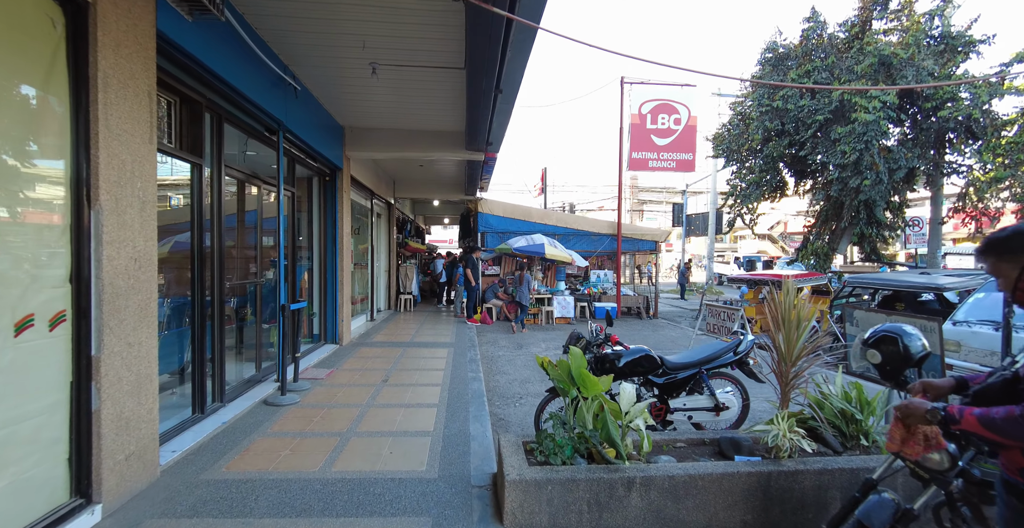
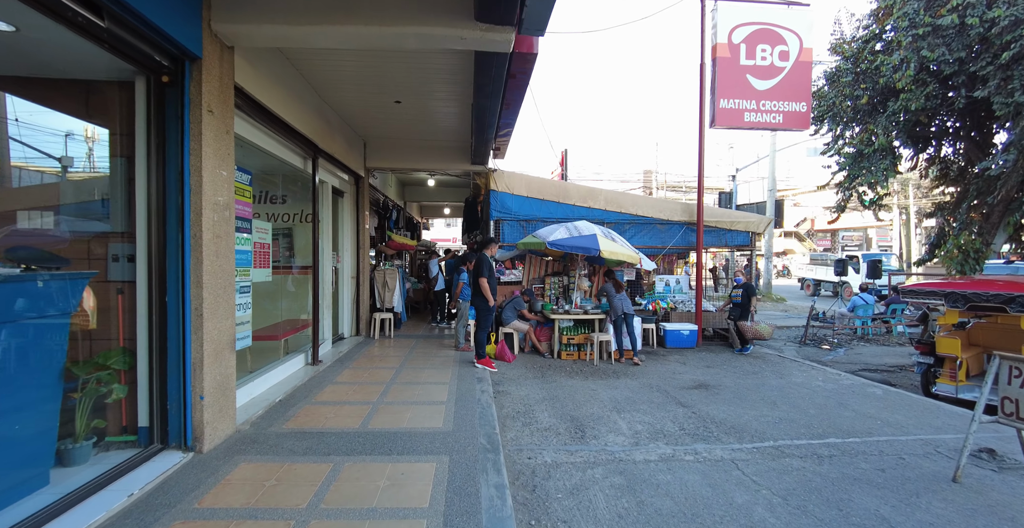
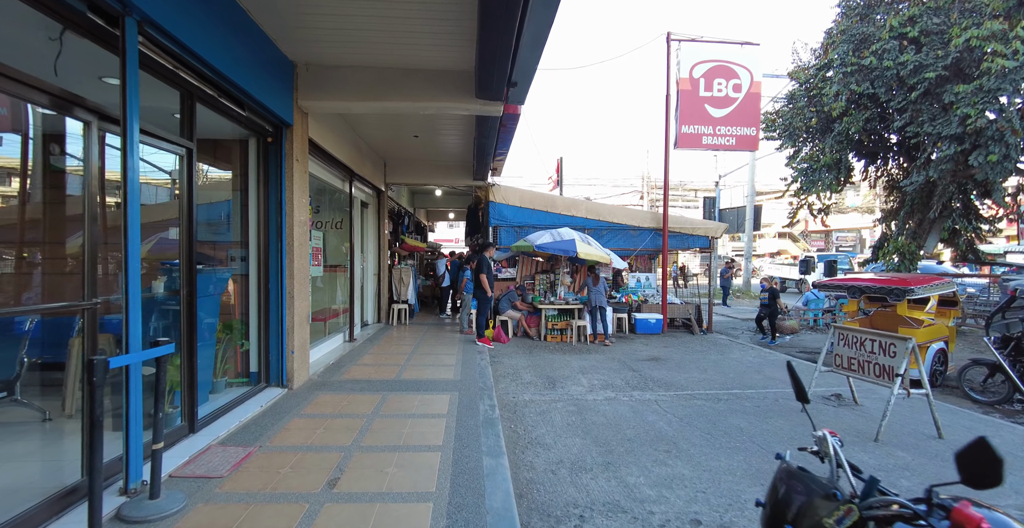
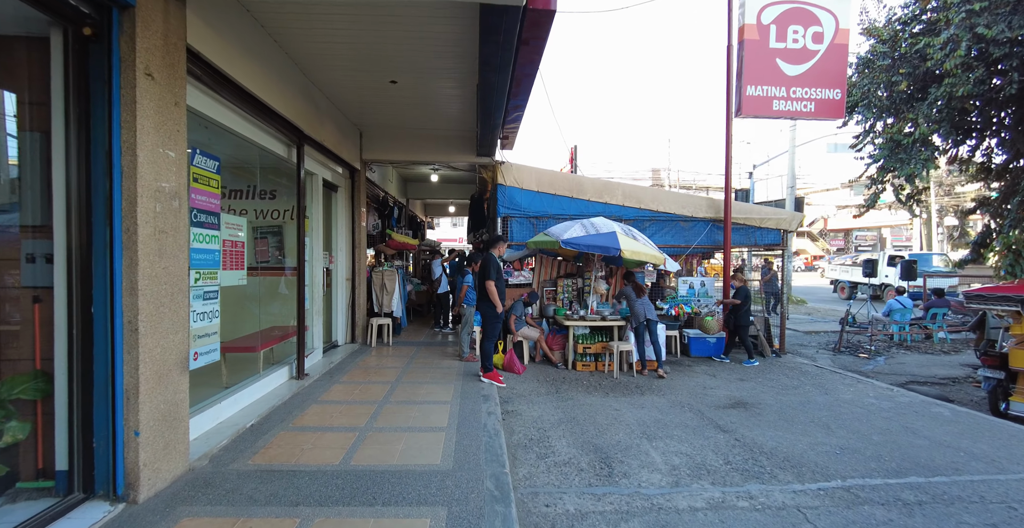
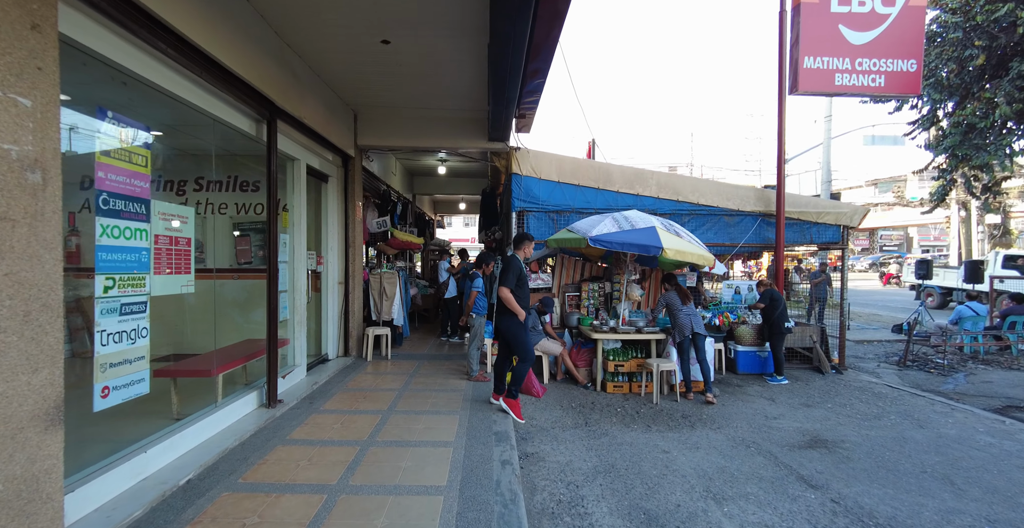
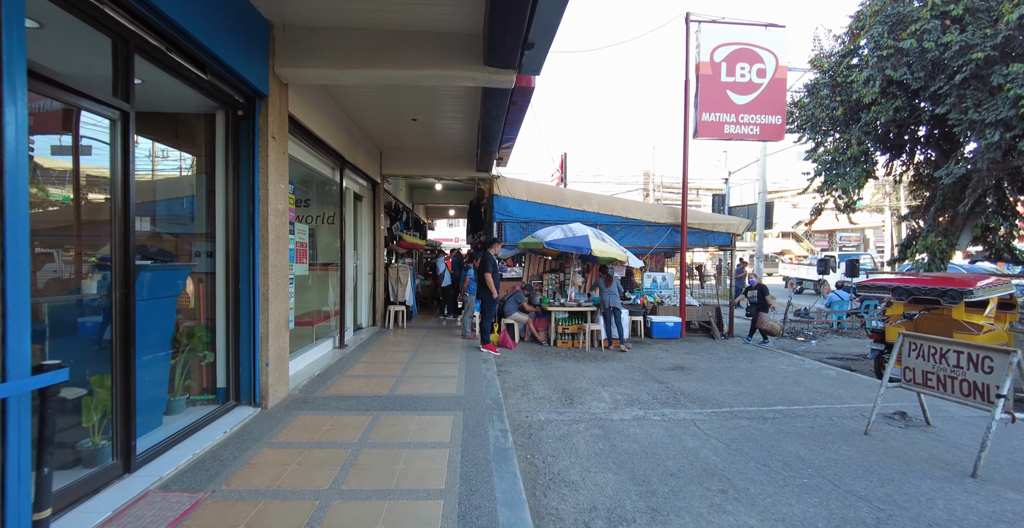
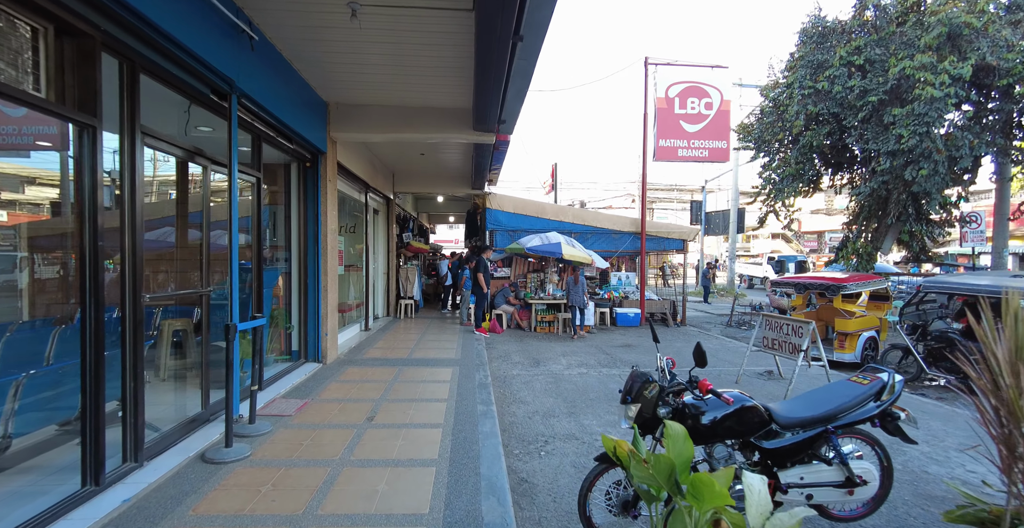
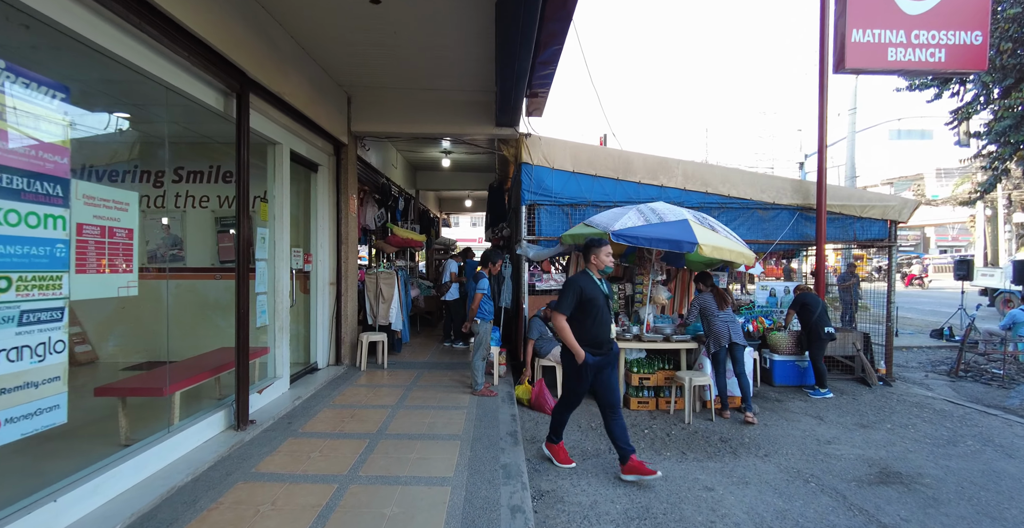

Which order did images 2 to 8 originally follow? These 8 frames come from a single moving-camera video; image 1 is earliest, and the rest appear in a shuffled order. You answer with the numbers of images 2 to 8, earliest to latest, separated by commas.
7, 3, 6, 2, 4, 5, 8
